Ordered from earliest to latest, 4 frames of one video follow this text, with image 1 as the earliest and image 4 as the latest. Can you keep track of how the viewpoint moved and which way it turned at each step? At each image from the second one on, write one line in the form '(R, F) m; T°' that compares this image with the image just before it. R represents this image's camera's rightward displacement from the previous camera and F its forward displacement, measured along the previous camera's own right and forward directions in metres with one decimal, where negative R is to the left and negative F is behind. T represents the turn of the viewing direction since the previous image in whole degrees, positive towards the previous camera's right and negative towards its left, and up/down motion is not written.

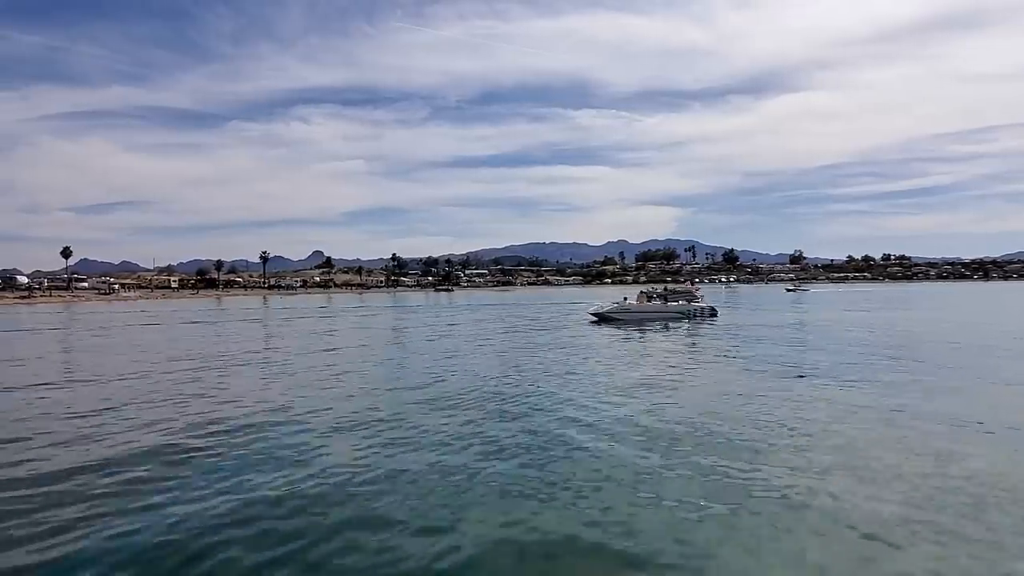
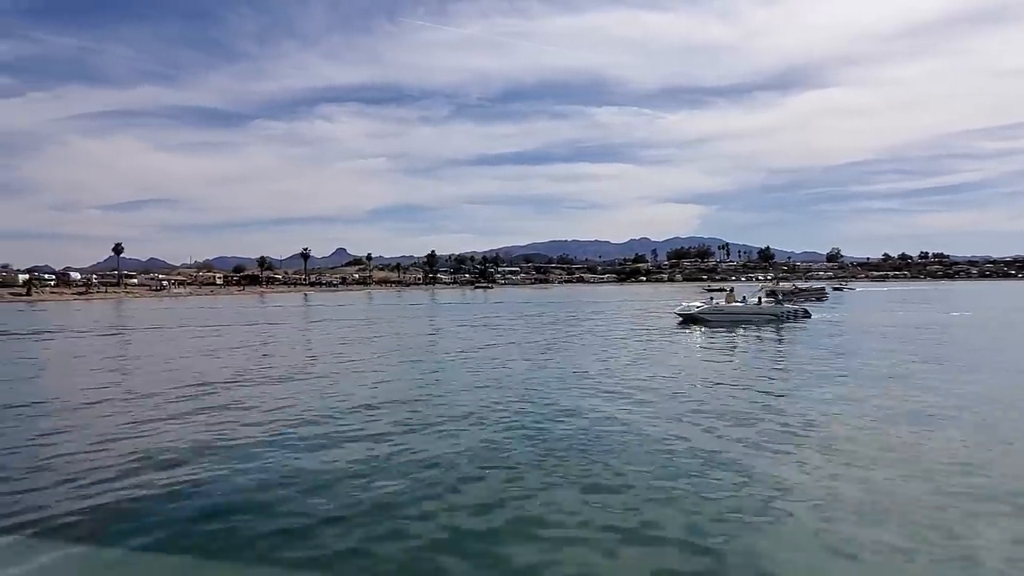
(-1.8, +0.1) m; -2°
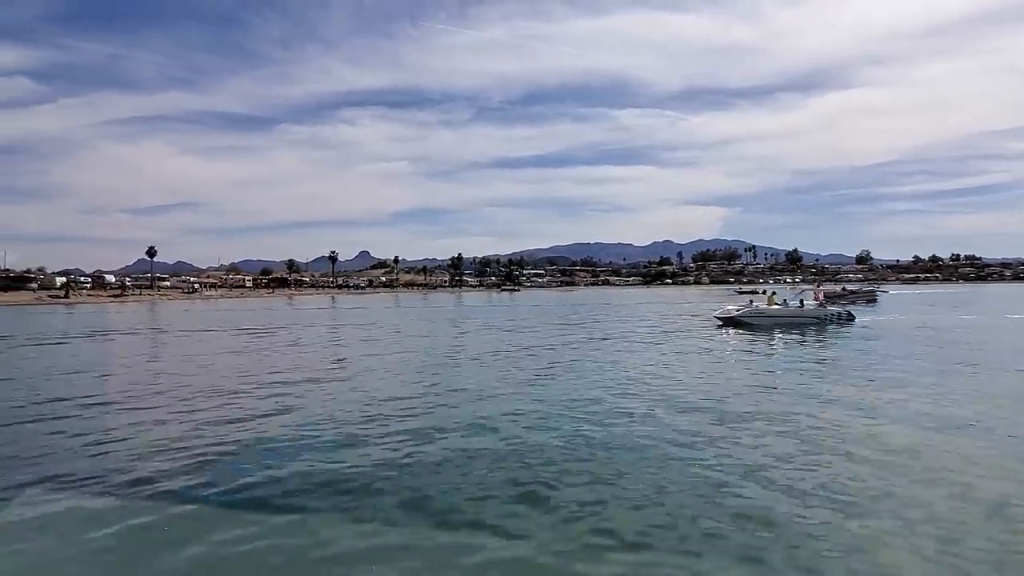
(-0.5, 0.0) m; -2°
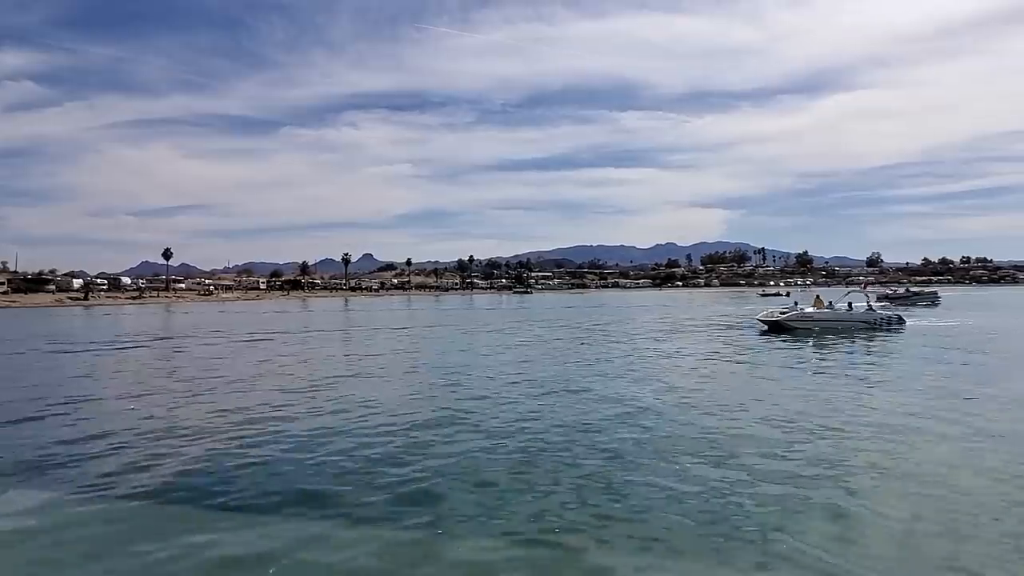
(-0.7, 0.0) m; 0°
